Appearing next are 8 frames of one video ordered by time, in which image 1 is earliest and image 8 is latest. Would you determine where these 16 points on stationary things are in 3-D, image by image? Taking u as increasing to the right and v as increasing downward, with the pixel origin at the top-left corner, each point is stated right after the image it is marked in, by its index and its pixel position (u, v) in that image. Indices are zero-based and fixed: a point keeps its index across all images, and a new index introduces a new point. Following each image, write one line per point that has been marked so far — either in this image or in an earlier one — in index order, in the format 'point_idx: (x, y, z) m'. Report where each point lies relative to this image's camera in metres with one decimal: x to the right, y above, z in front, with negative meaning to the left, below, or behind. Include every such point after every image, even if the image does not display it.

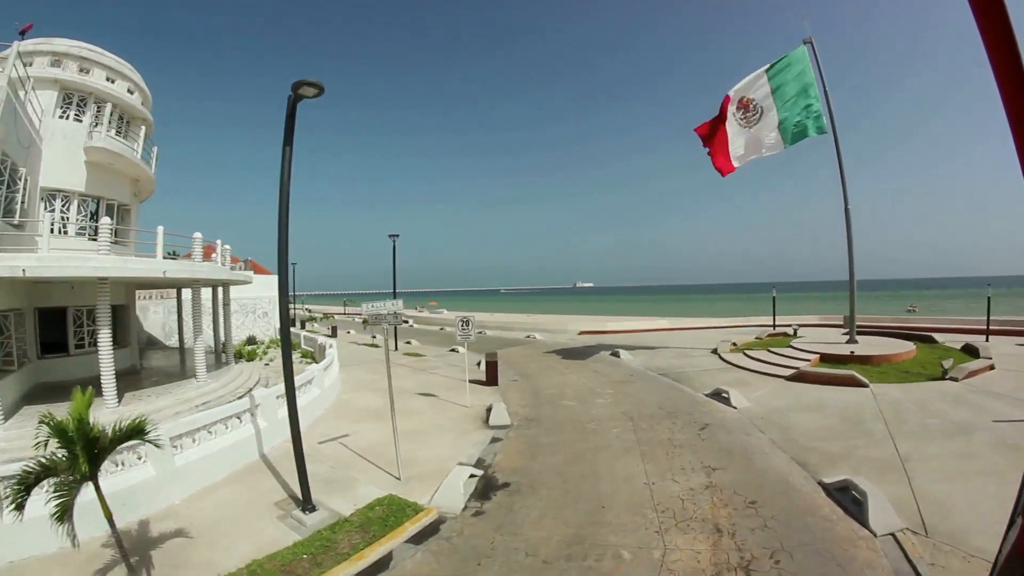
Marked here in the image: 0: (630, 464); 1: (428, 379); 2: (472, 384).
0: (+1.7, -2.5, +6.8) m
1: (-2.4, -2.6, +13.4) m
2: (-1.1, -2.5, +12.4) m
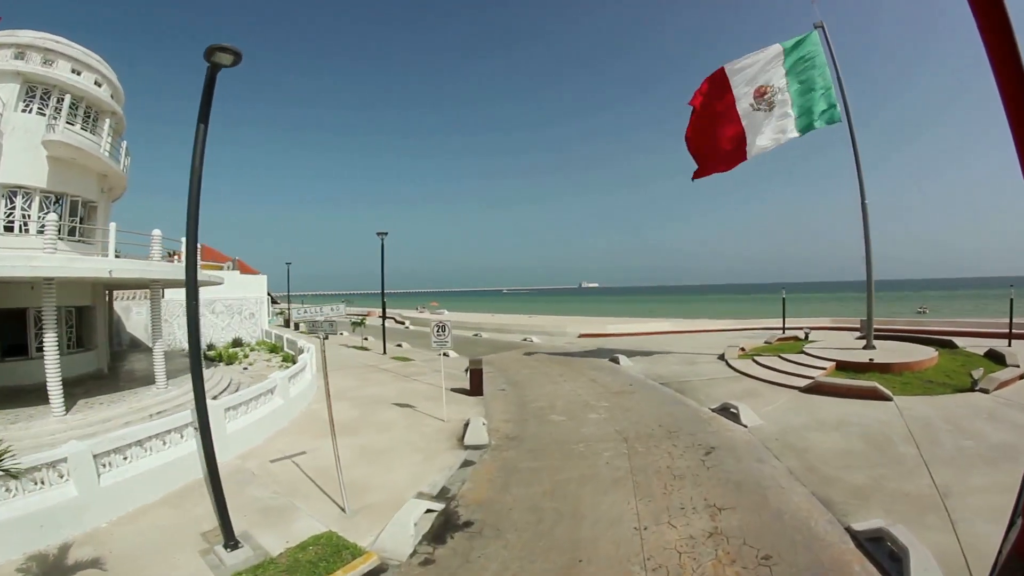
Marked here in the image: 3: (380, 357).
0: (+1.3, -2.5, +5.7) m
1: (-2.7, -2.6, +12.4) m
2: (-1.4, -2.6, +11.4) m
3: (-4.8, -2.5, +17.2) m
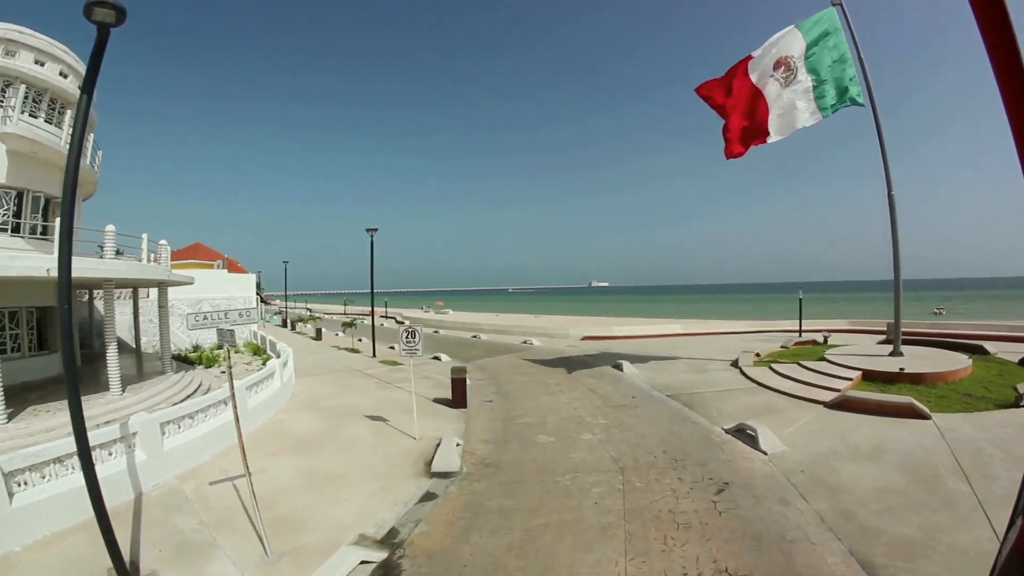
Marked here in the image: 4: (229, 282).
0: (+0.9, -2.6, +4.5) m
1: (-2.9, -2.6, +11.3) m
2: (-1.7, -2.6, +10.2) m
3: (-4.9, -2.5, +16.2) m
4: (-10.9, +0.1, +18.7) m
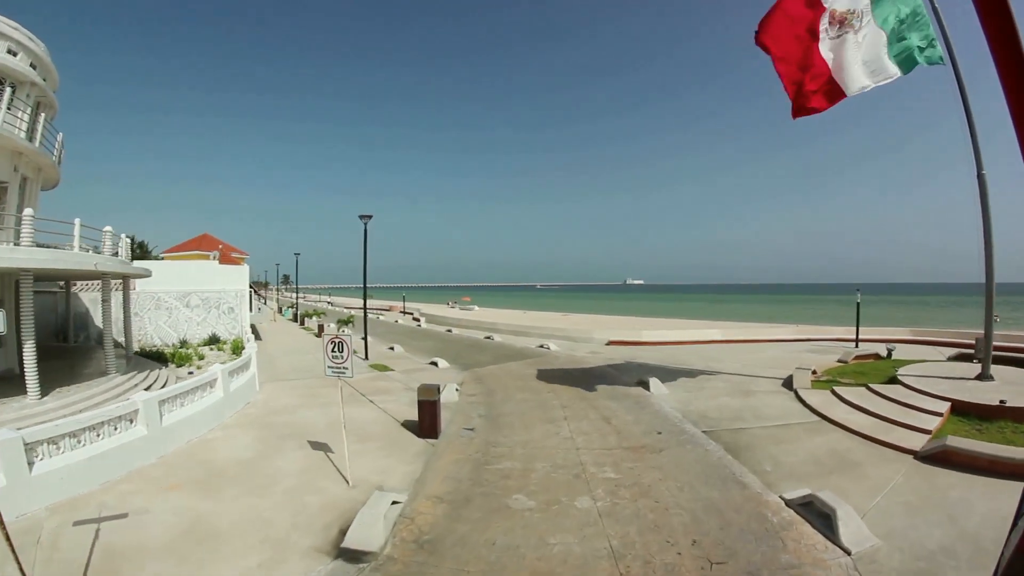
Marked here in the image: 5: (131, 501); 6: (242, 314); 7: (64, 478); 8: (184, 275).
0: (+0.2, -2.6, +2.2) m
1: (-3.1, -2.5, +9.3) m
2: (-1.9, -2.5, +8.1) m
3: (-4.7, -2.3, +14.3) m
4: (-10.4, +0.5, +17.2) m
5: (-5.4, -3.0, +6.8) m
6: (-9.3, -1.0, +16.8) m
7: (-6.0, -2.6, +6.2) m
8: (-11.0, +0.3, +16.3) m
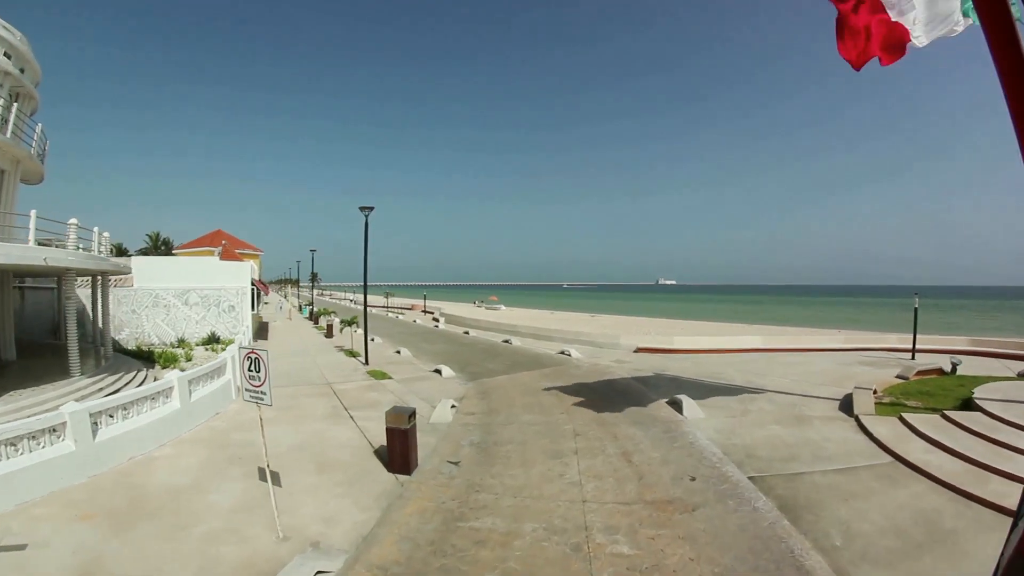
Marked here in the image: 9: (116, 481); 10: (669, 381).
0: (-0.3, -2.7, +0.7) m
1: (-3.1, -2.5, +7.9) m
2: (-2.0, -2.5, +6.7) m
3: (-4.4, -2.2, +13.0) m
4: (-9.8, +0.6, +16.3) m
5: (-5.6, -2.9, +5.6) m
6: (-8.8, -0.8, +15.8) m
7: (-6.2, -2.6, +5.0) m
8: (-10.5, +0.5, +15.4) m
9: (-5.8, -2.8, +7.0) m
10: (+4.8, -2.8, +14.5) m
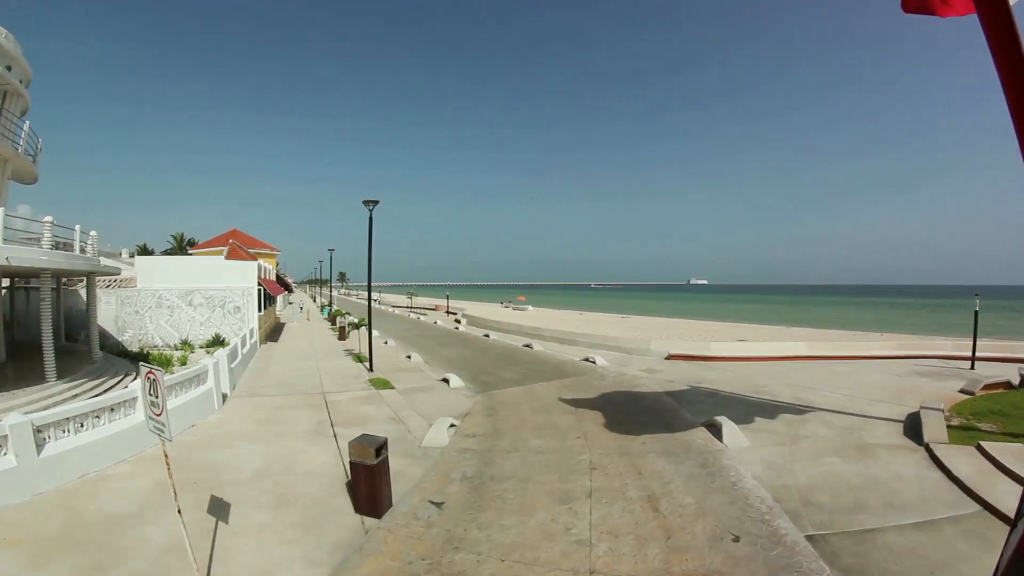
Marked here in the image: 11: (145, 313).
0: (-0.8, -2.7, -0.6) m
1: (-3.1, -2.5, +6.8) m
2: (-2.1, -2.6, +5.5) m
3: (-4.0, -2.3, +12.0) m
4: (-9.2, +0.7, +15.7) m
5: (-5.7, -2.9, +4.8) m
6: (-8.2, -0.8, +15.1) m
7: (-6.3, -2.6, +4.2) m
8: (-10.0, +0.6, +14.8) m
9: (-5.9, -2.8, +6.2) m
10: (+5.2, -2.9, +12.9) m
11: (-10.9, -0.7, +14.3) m
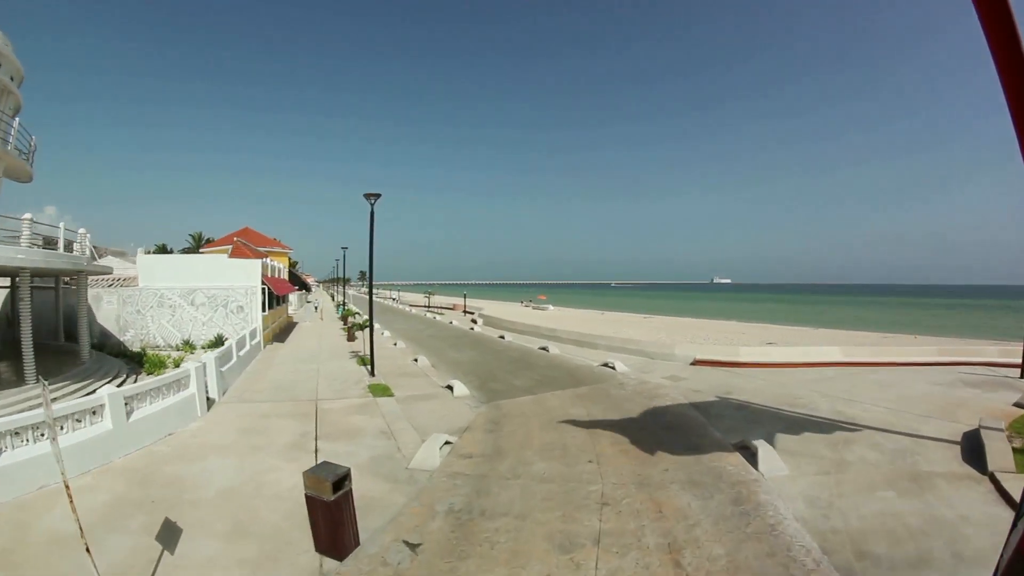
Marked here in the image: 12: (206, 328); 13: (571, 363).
0: (-1.2, -2.8, -1.4) m
1: (-3.1, -2.5, +6.1) m
2: (-2.2, -2.6, +4.7) m
3: (-3.8, -2.2, +11.3) m
4: (-8.8, +0.8, +15.2) m
5: (-5.9, -2.9, +4.1) m
6: (-7.9, -0.7, +14.6) m
7: (-6.5, -2.5, +3.6) m
8: (-9.6, +0.7, +14.4) m
9: (-5.9, -2.8, +5.5) m
10: (+5.5, -3.0, +11.7) m
11: (-10.6, -0.6, +13.9) m
12: (-9.1, -1.1, +14.3) m
13: (+2.0, -2.5, +16.3) m
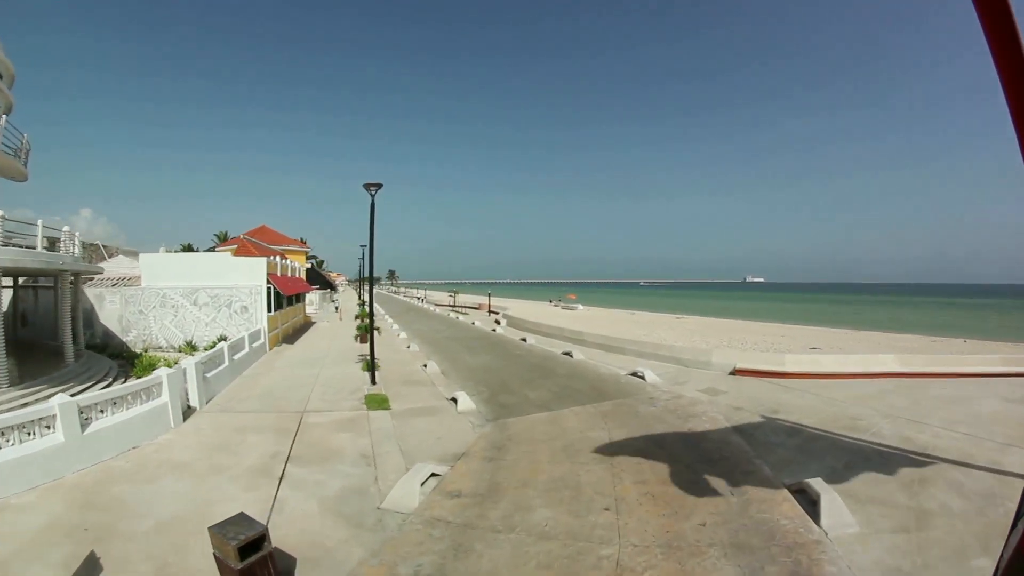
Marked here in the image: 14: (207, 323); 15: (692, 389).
0: (-1.9, -2.9, -2.6) m
1: (-3.2, -2.6, +5.1) m
2: (-2.4, -2.6, +3.7) m
3: (-3.5, -2.2, +10.3) m
4: (-8.2, +0.9, +14.5) m
5: (-6.1, -2.9, +3.3) m
6: (-7.3, -0.7, +13.9) m
7: (-6.8, -2.5, +2.8) m
8: (-9.0, +0.8, +13.8) m
9: (-6.1, -2.8, +4.7) m
10: (+5.7, -3.1, +10.1) m
11: (-10.1, -0.5, +13.4) m
12: (-8.6, -1.0, +13.7) m
13: (+2.6, -2.6, +14.9) m
14: (-8.7, -0.9, +13.7) m
15: (+5.4, -3.0, +14.5) m
